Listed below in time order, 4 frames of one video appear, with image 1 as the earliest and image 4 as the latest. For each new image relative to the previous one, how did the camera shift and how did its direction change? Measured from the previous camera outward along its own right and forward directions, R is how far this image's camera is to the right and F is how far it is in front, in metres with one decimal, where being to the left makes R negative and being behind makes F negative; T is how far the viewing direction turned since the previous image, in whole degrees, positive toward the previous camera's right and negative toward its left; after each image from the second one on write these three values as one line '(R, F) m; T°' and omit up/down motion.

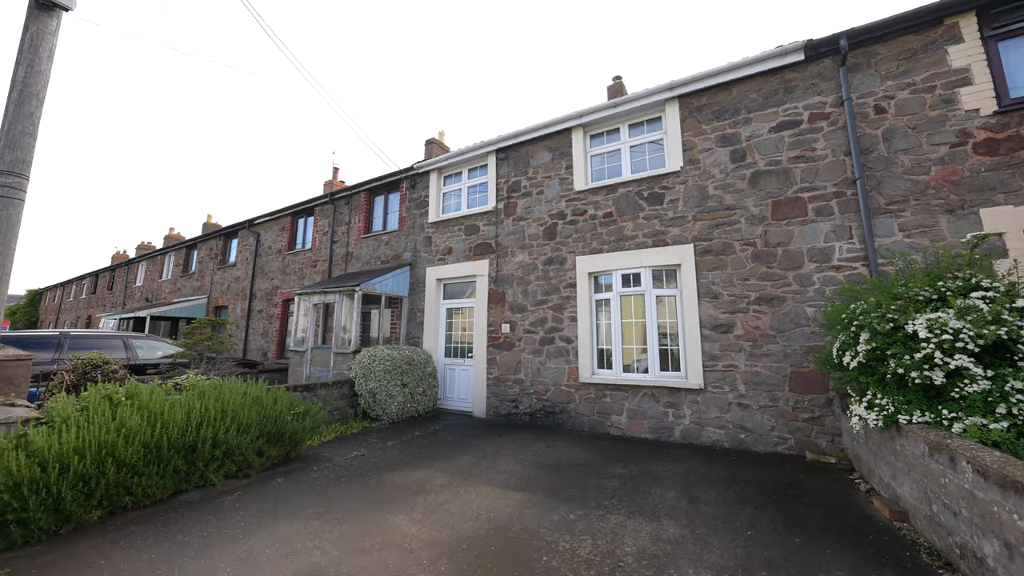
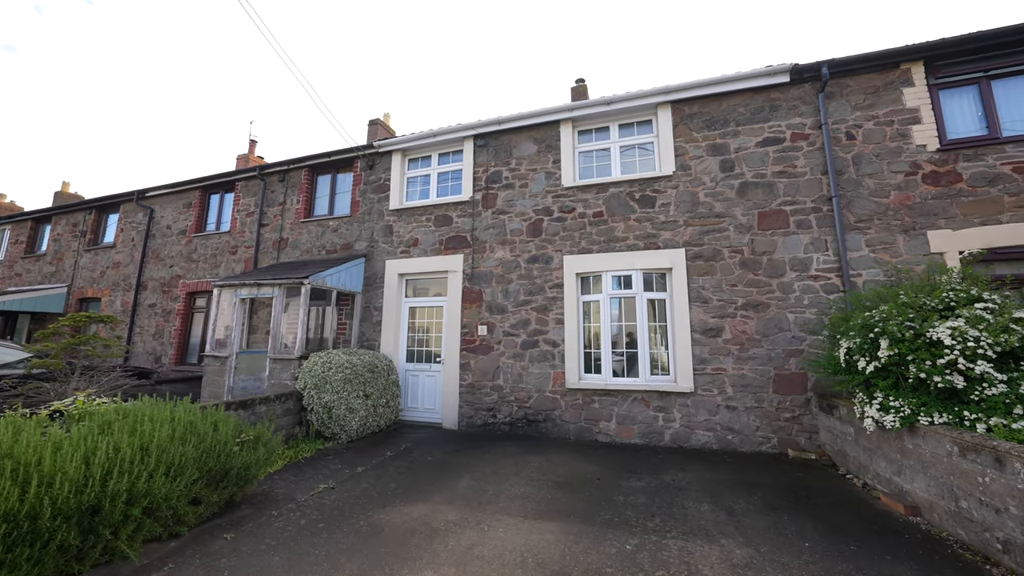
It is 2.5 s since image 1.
(-1.1, +0.7) m; +12°
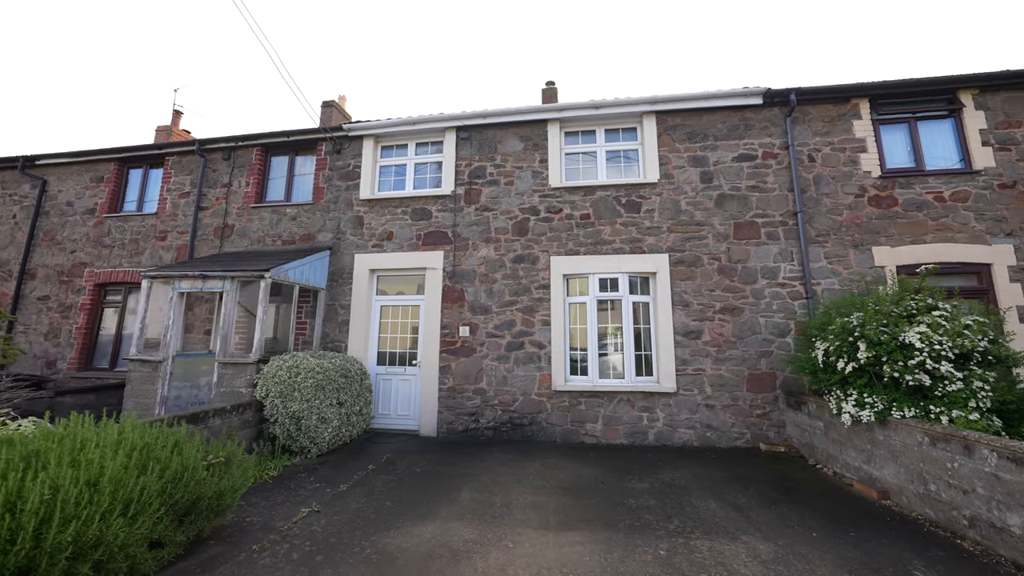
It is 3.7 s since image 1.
(-0.8, +0.3) m; +9°
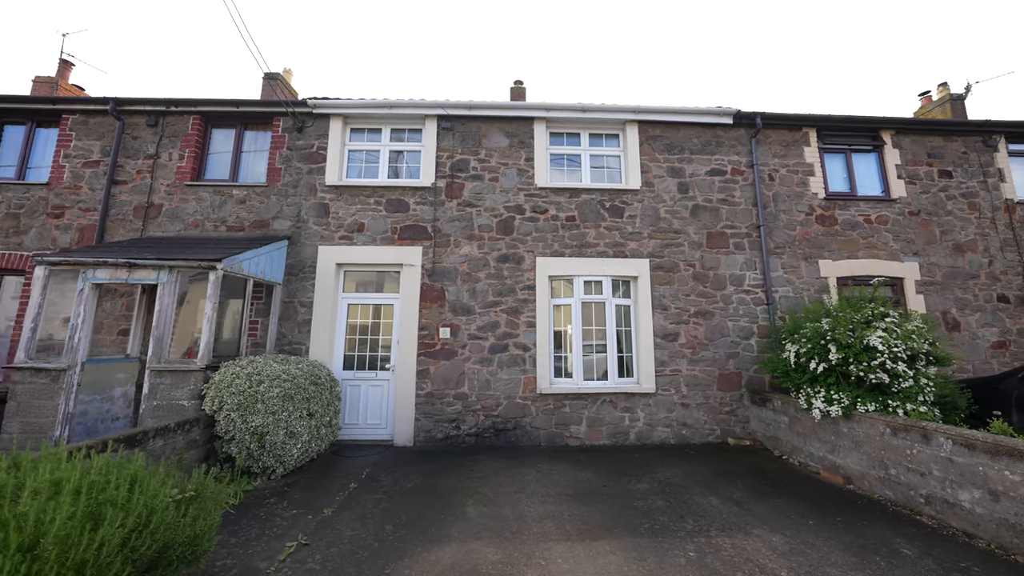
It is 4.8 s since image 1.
(-0.8, +0.3) m; +10°
